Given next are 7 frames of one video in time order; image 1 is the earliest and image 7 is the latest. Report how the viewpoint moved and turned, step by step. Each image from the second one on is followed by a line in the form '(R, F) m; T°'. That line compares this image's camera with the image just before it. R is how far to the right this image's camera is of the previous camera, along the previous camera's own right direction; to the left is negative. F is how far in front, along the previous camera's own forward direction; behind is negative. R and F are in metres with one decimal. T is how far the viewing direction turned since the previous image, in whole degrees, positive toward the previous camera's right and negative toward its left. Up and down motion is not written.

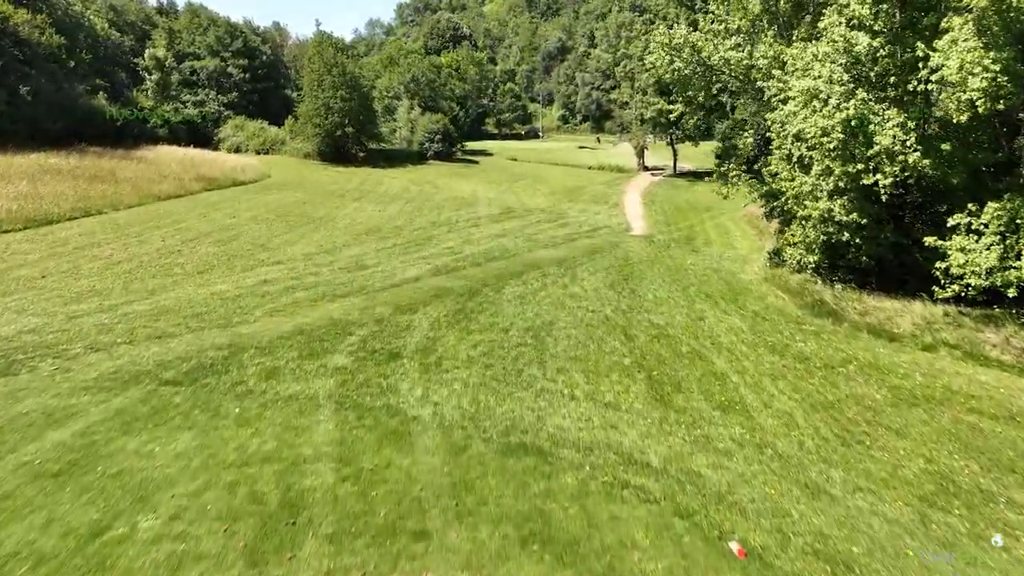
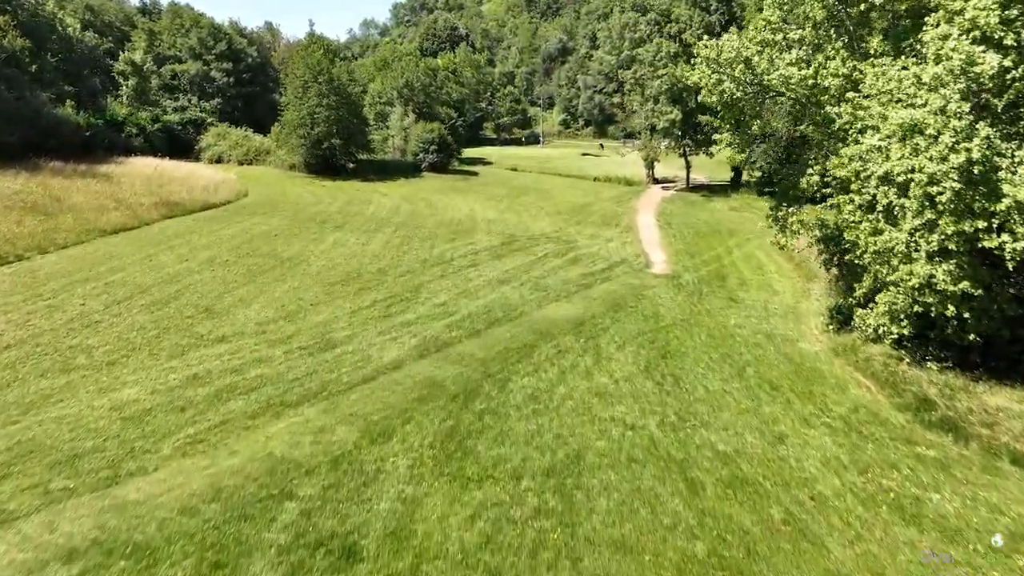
(-0.2, +3.3) m; 0°
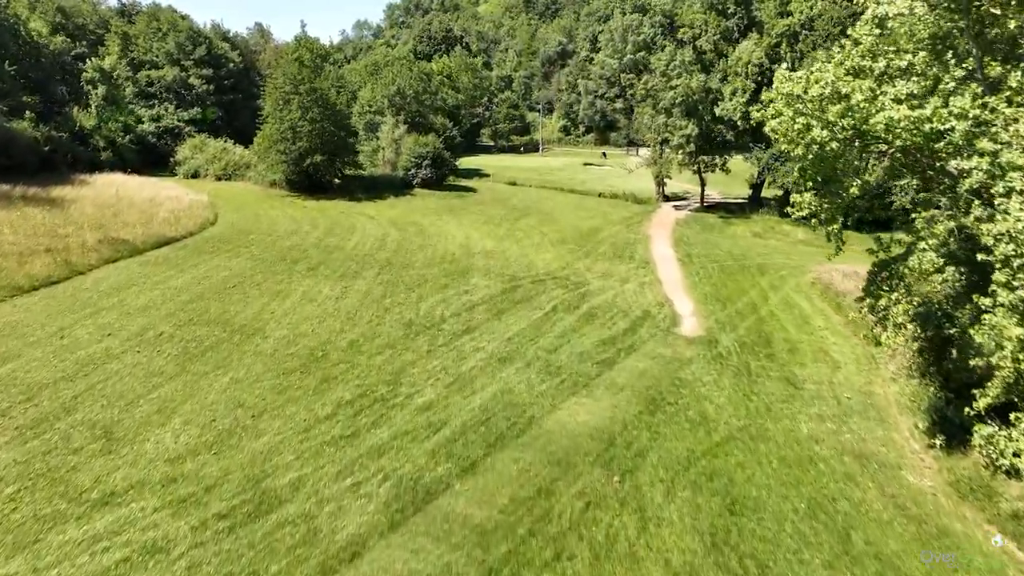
(-0.2, +3.6) m; 0°
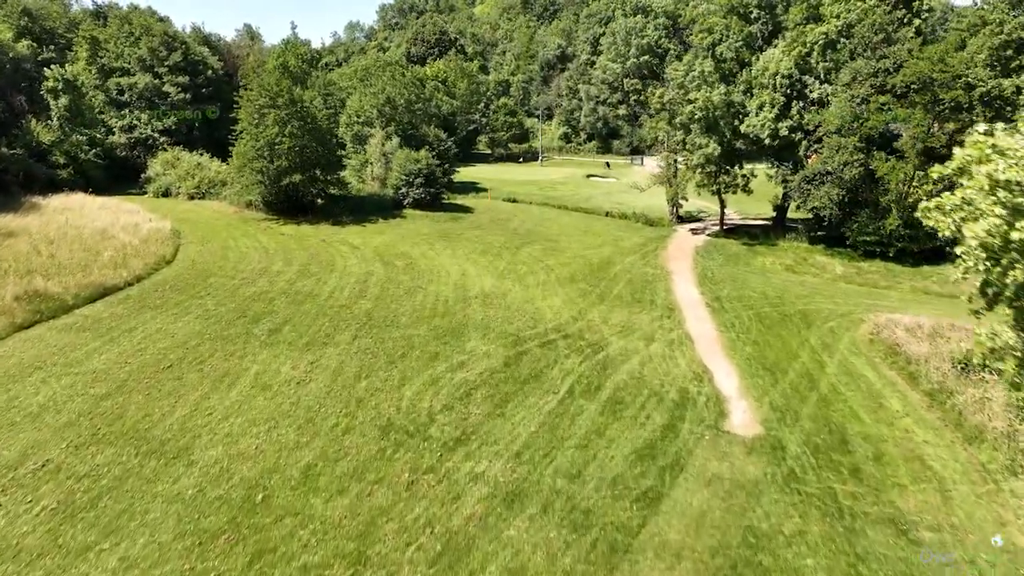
(-0.2, +3.9) m; 0°
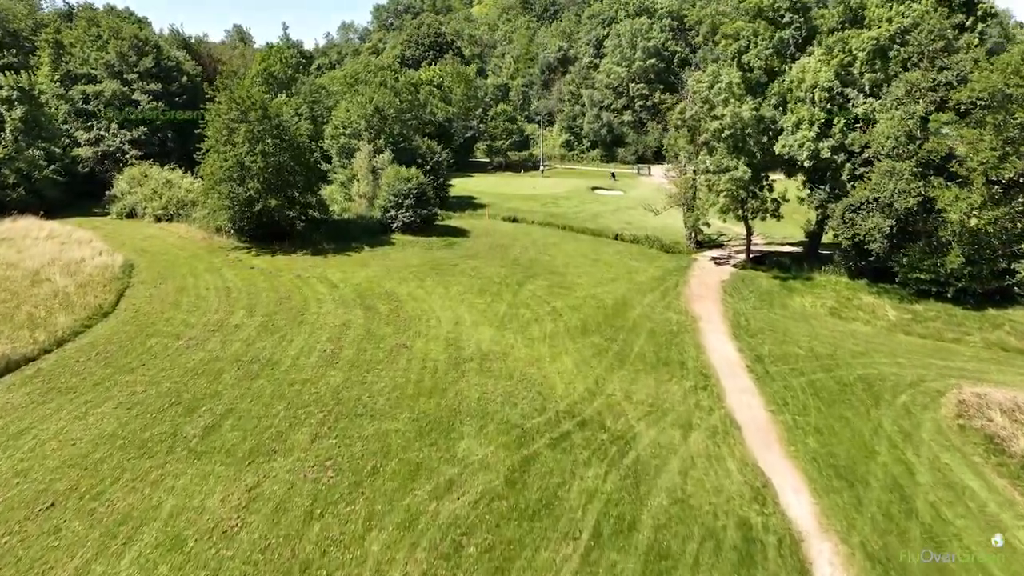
(-0.1, +4.1) m; 0°
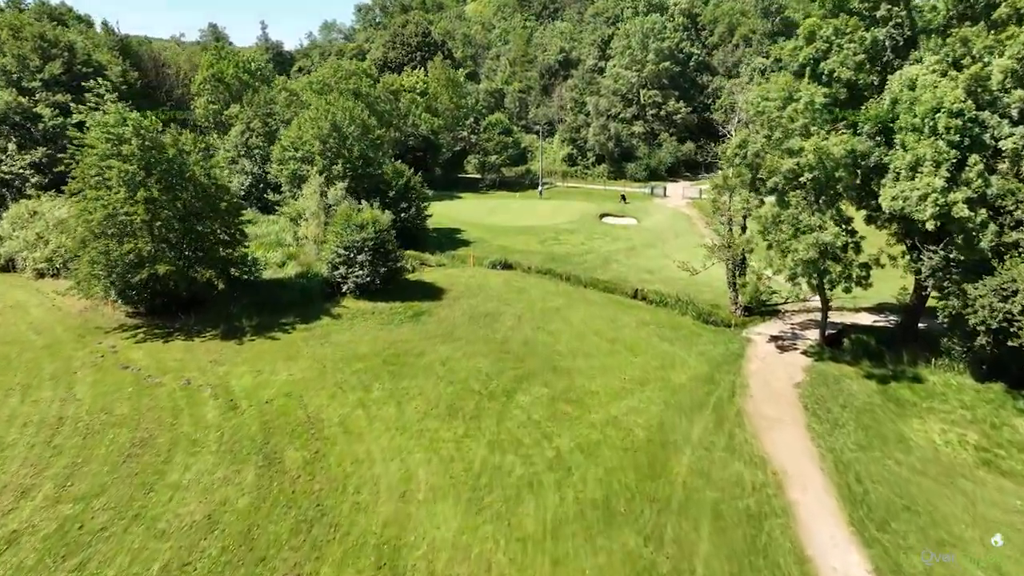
(+0.5, +9.3) m; 0°
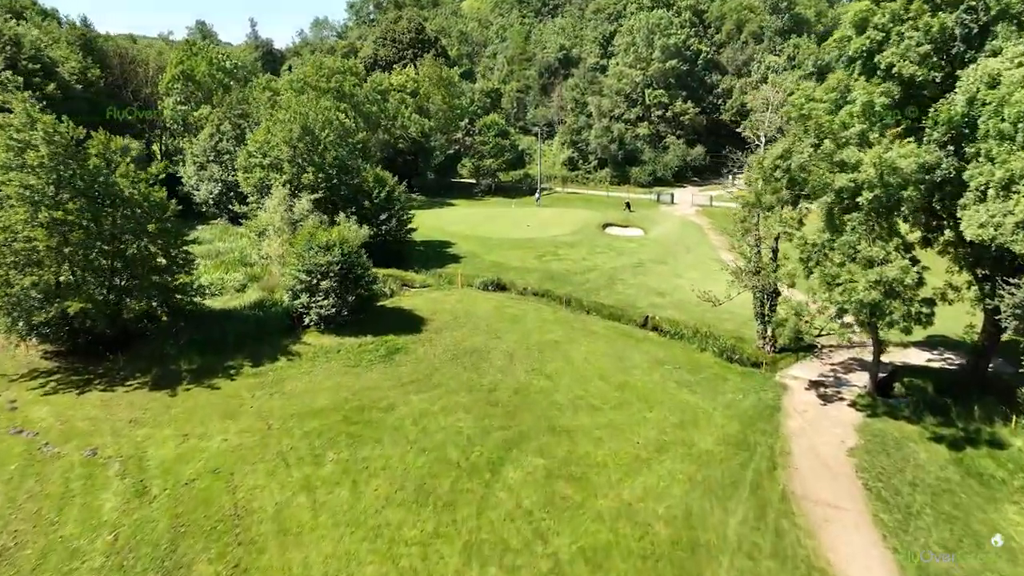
(+0.4, +4.2) m; 0°
